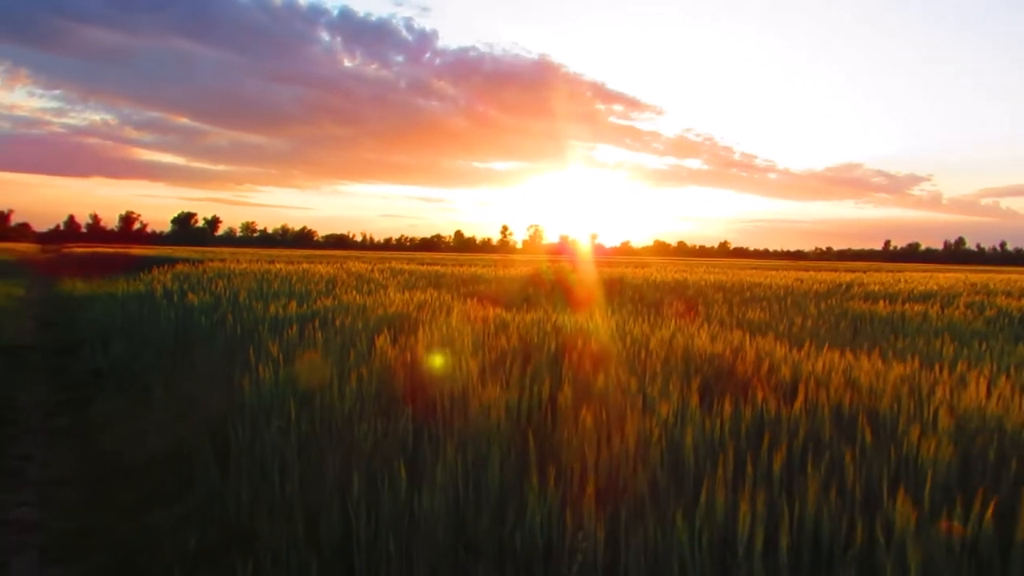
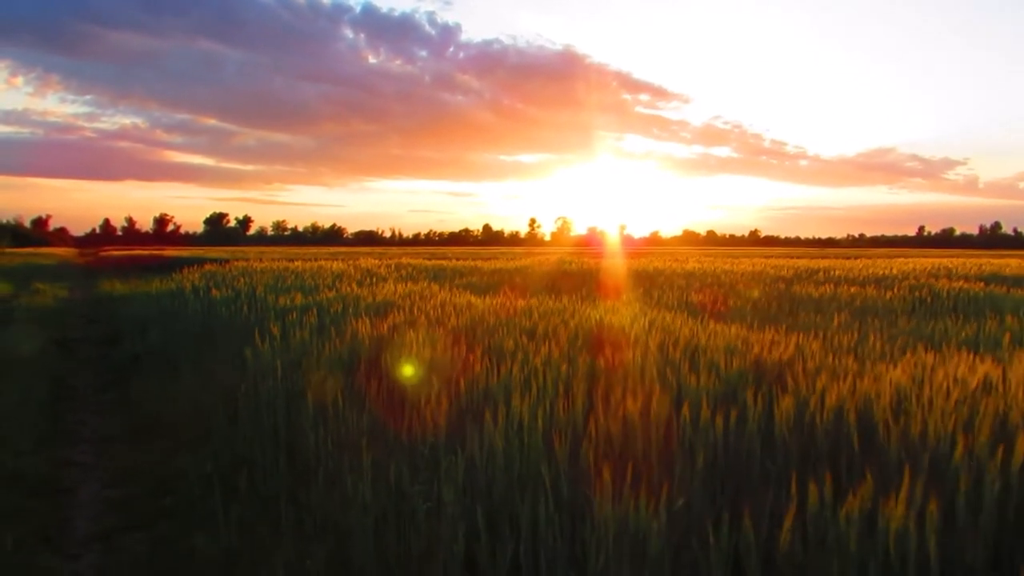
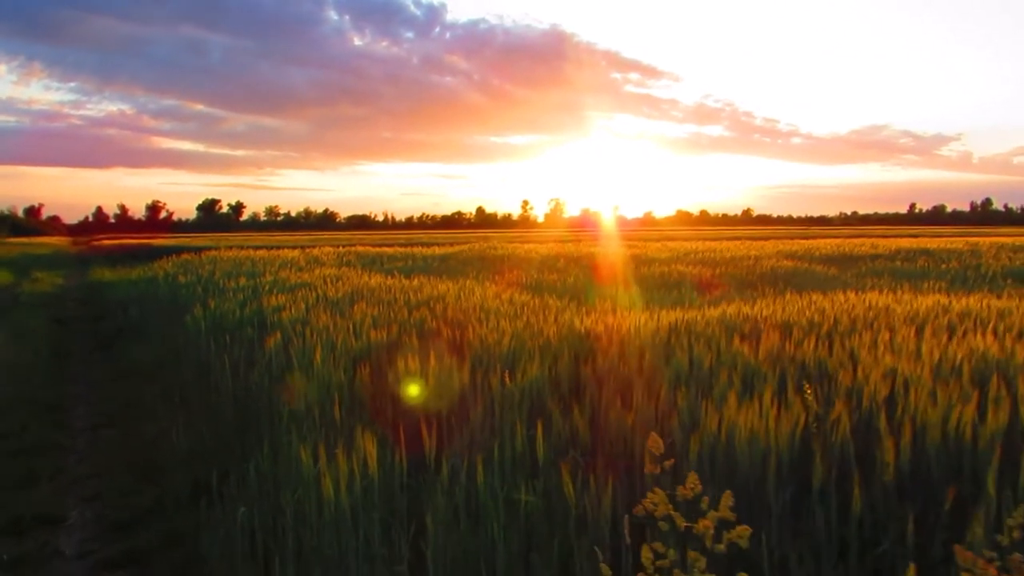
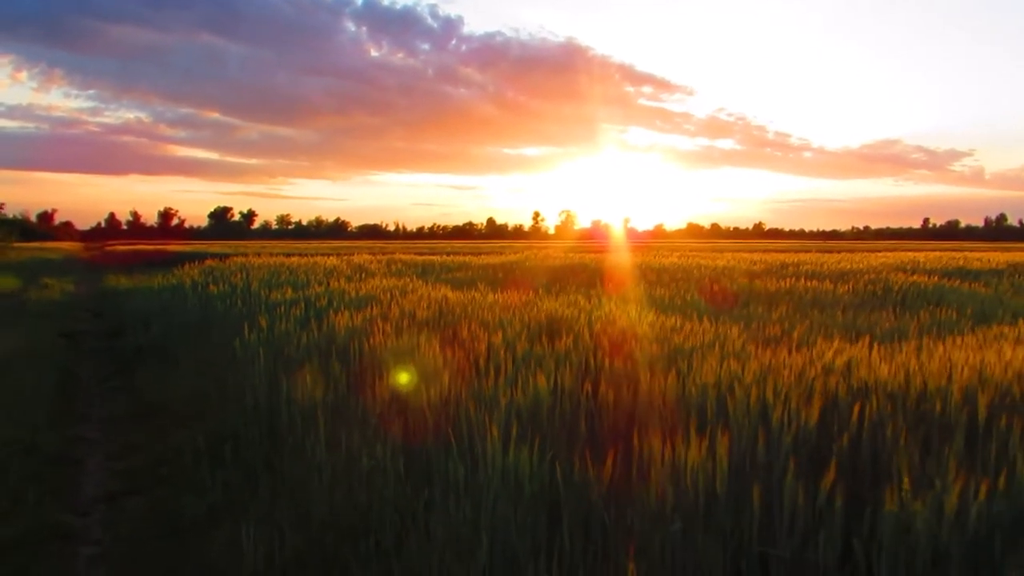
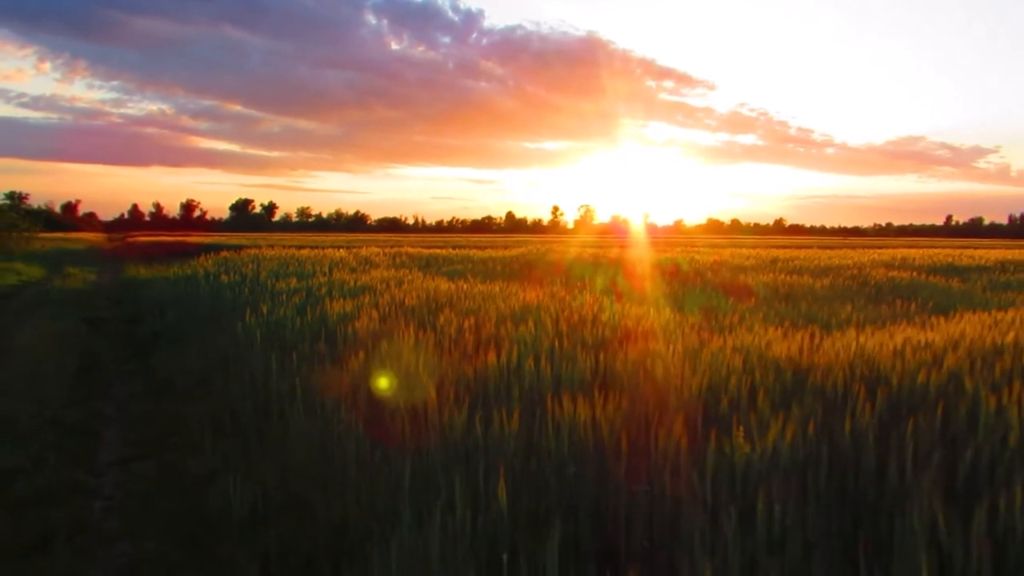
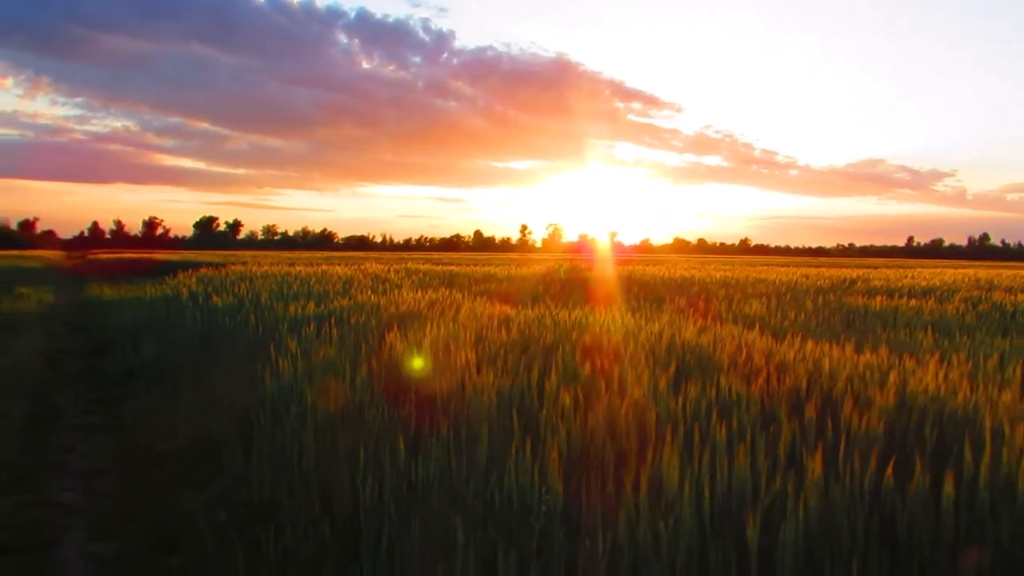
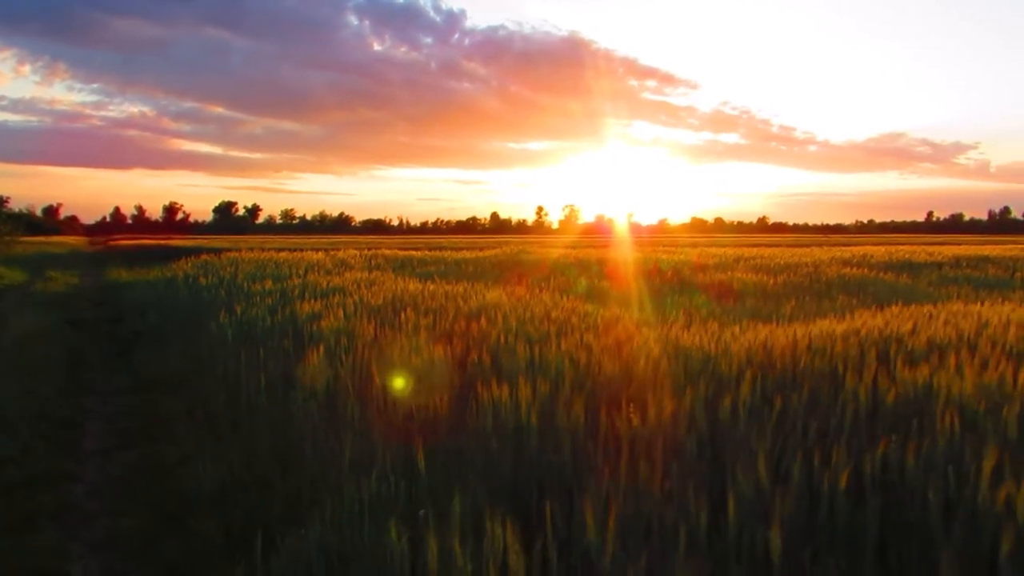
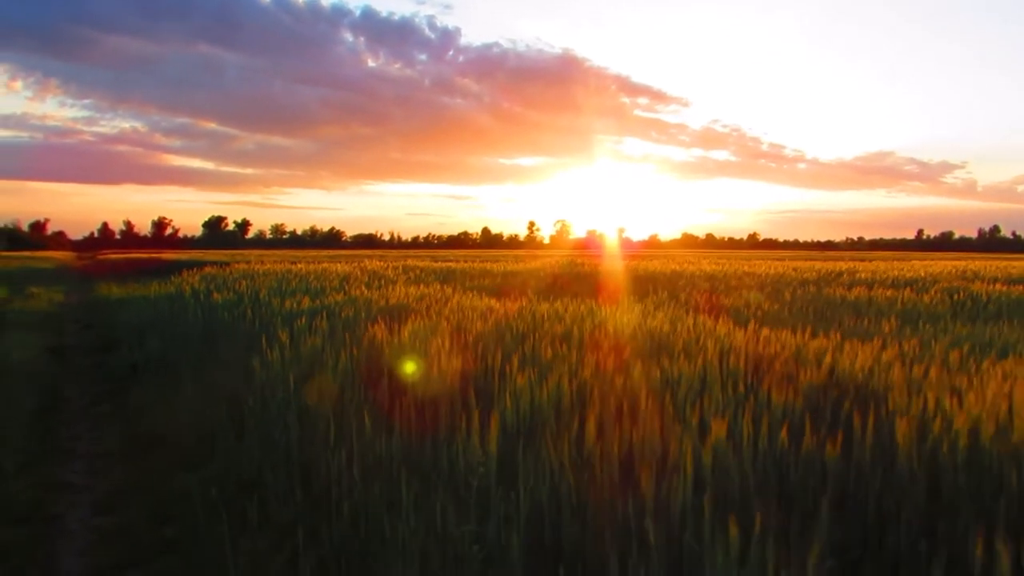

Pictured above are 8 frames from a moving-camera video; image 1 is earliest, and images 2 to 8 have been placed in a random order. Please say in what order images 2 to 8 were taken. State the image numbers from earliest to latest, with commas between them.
6, 8, 2, 4, 5, 7, 3
